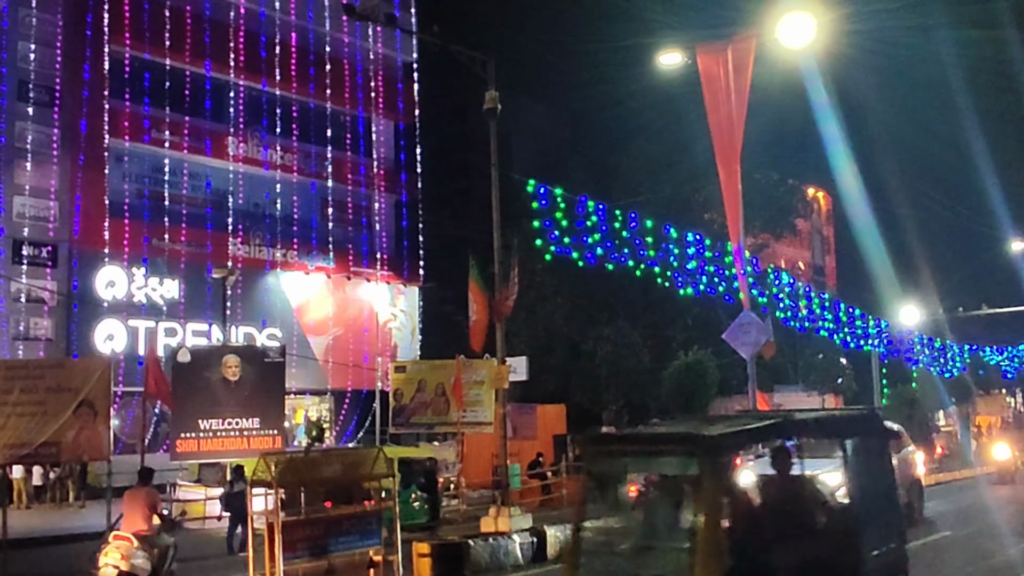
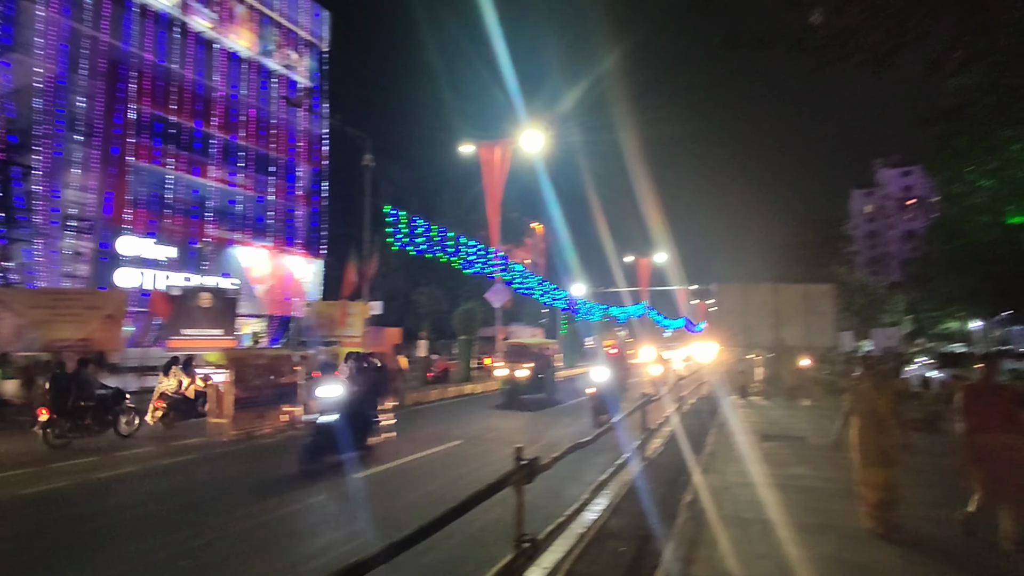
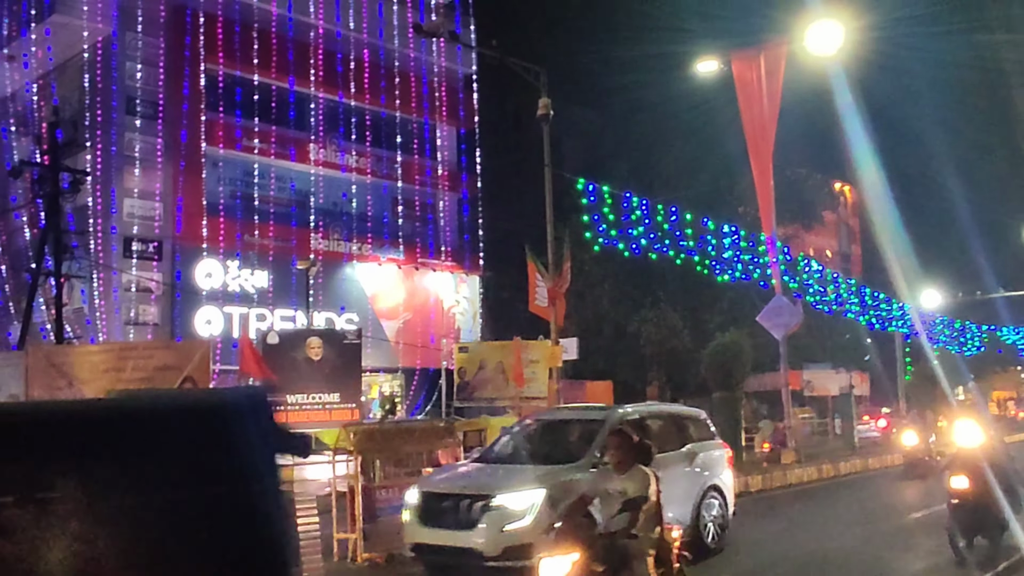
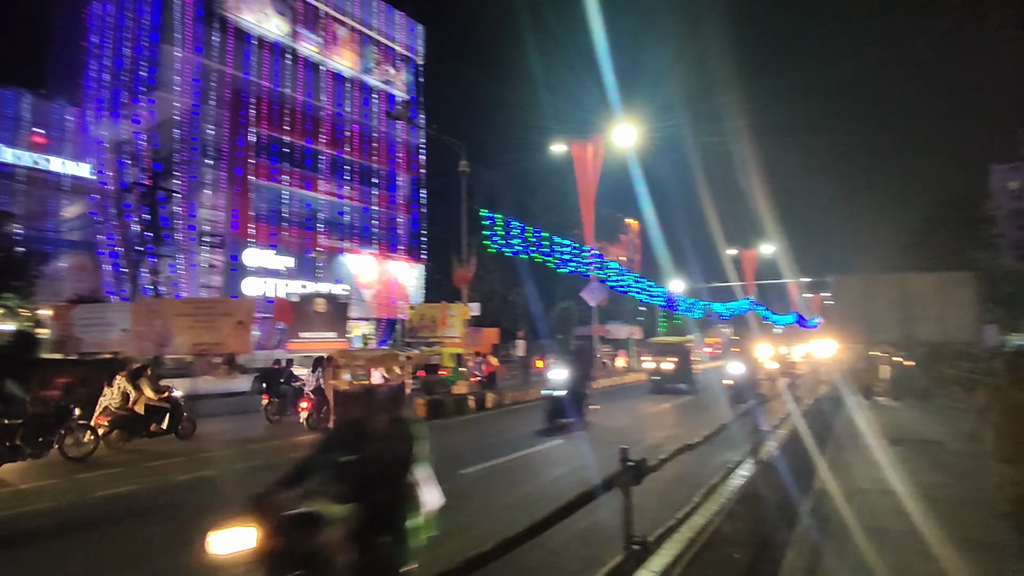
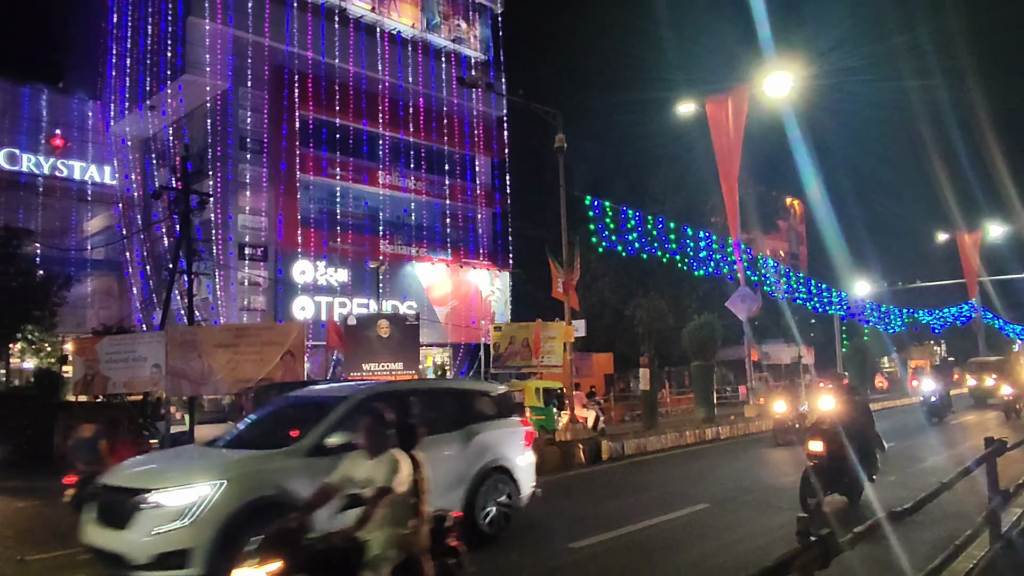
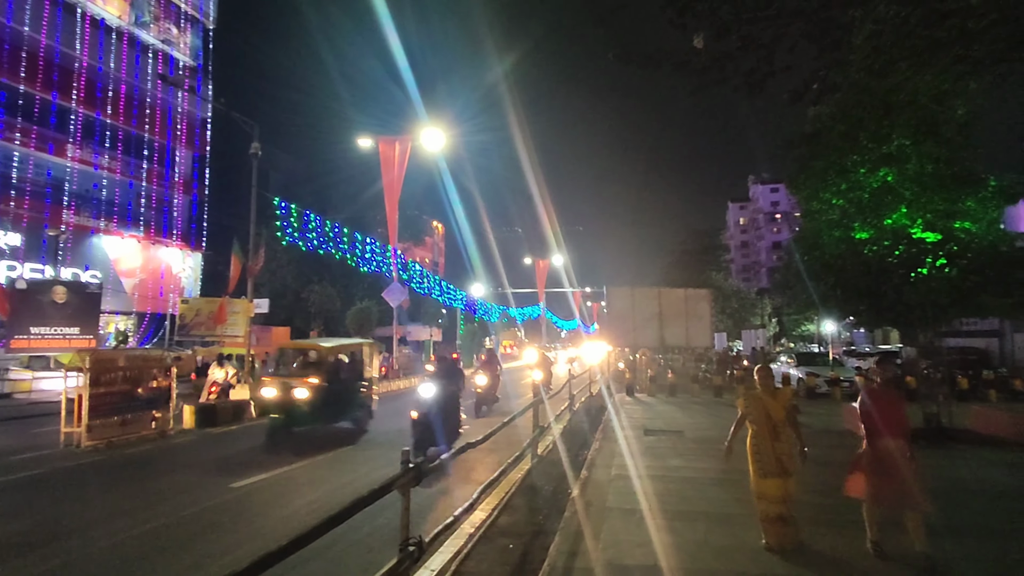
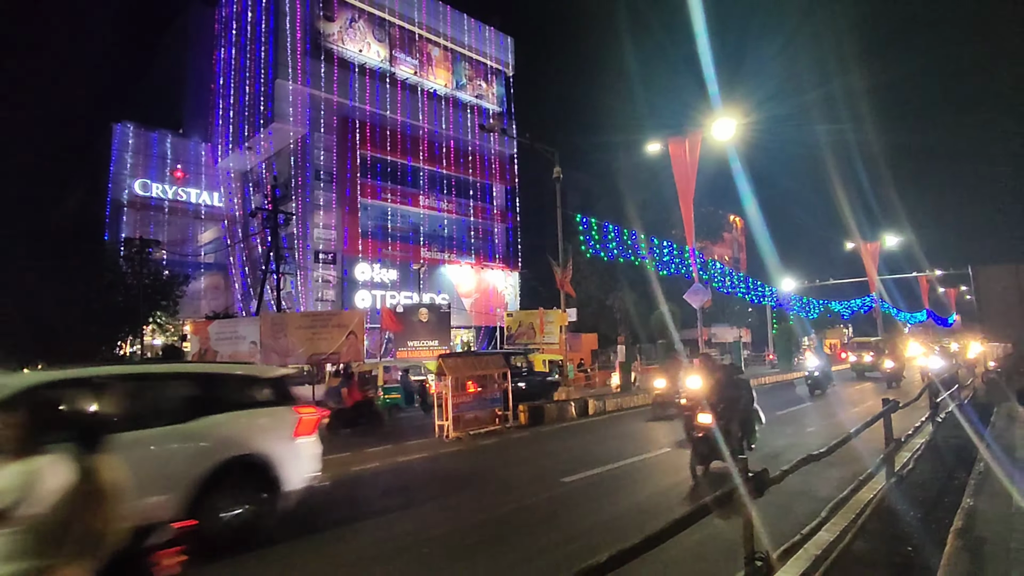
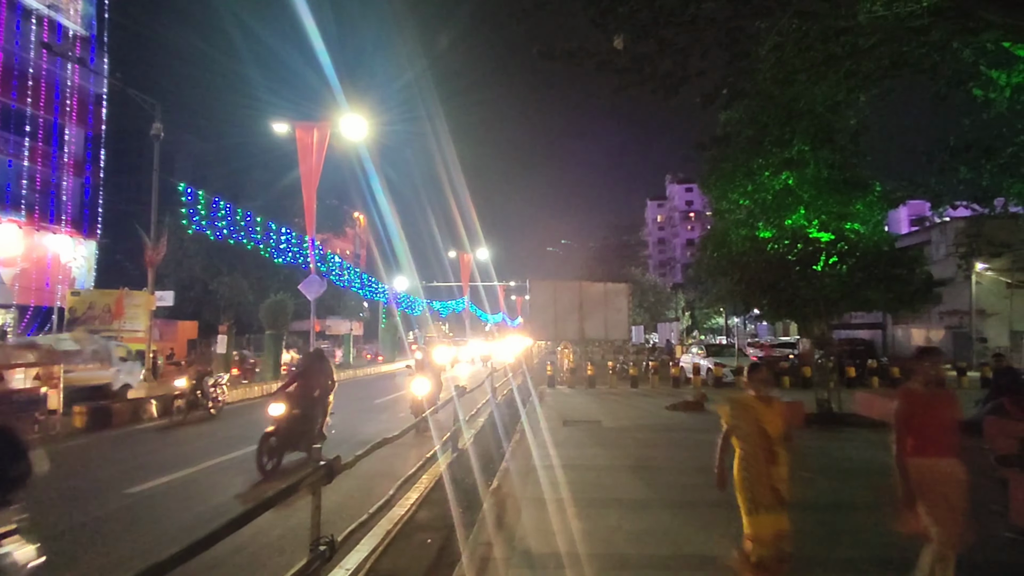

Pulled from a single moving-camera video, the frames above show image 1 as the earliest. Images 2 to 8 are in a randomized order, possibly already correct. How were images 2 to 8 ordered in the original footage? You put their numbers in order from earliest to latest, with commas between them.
3, 5, 7, 4, 2, 6, 8
